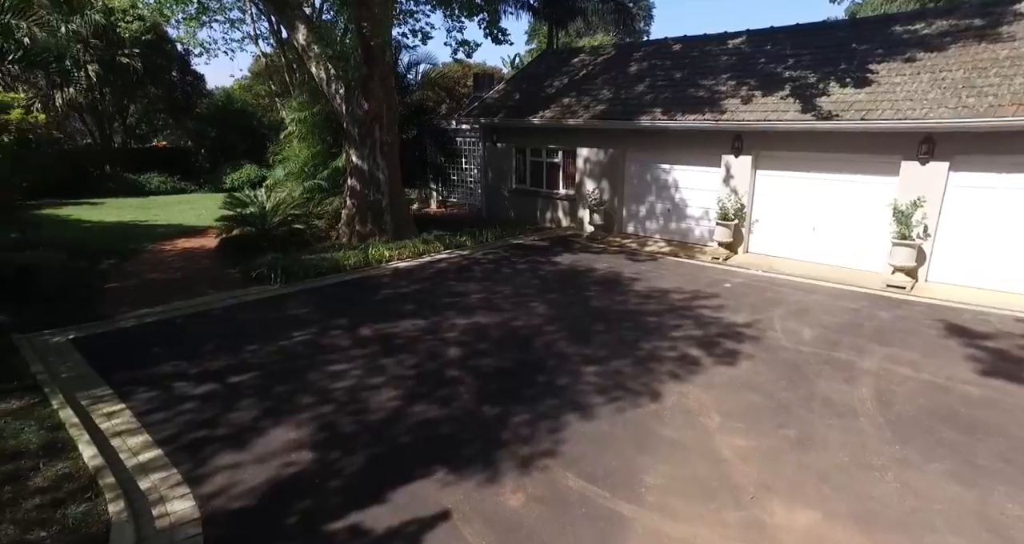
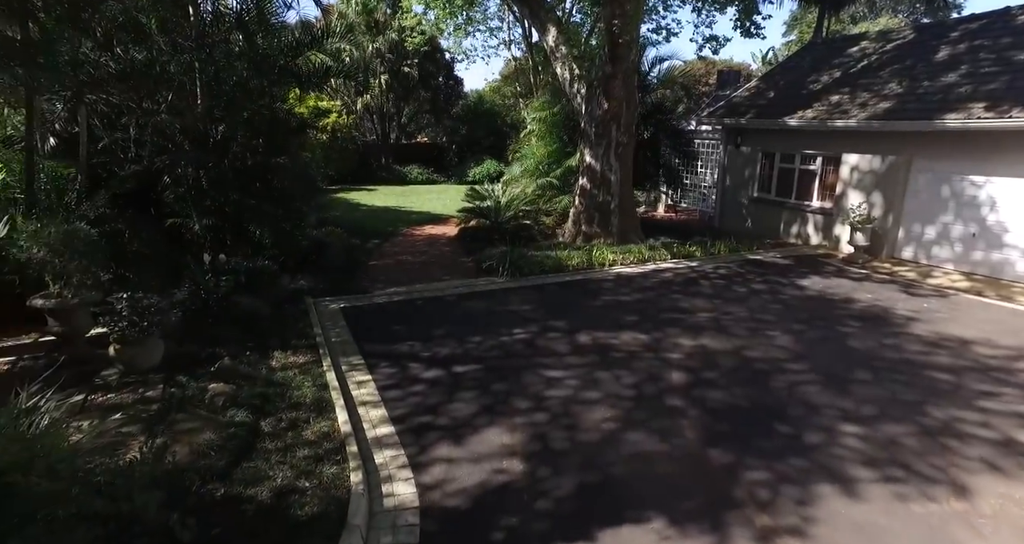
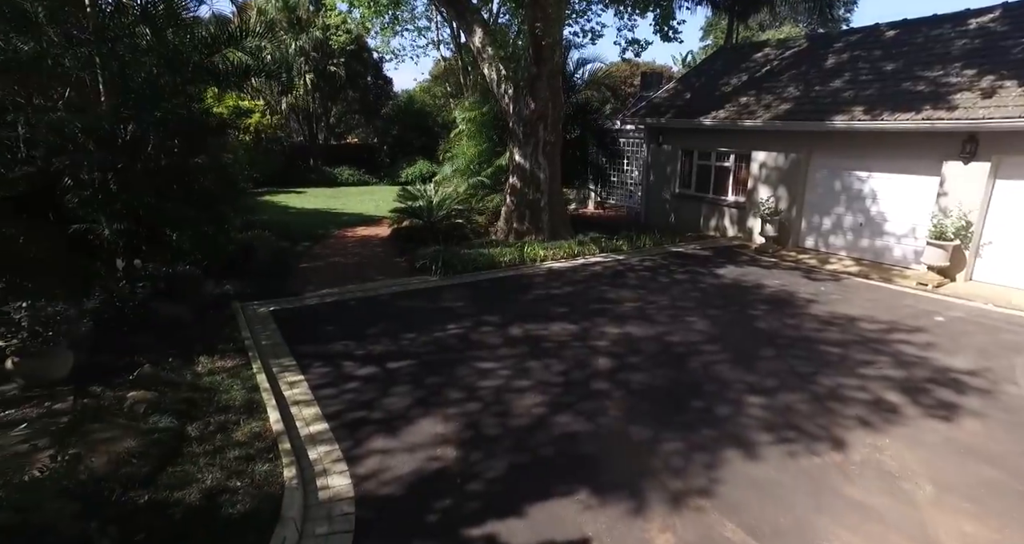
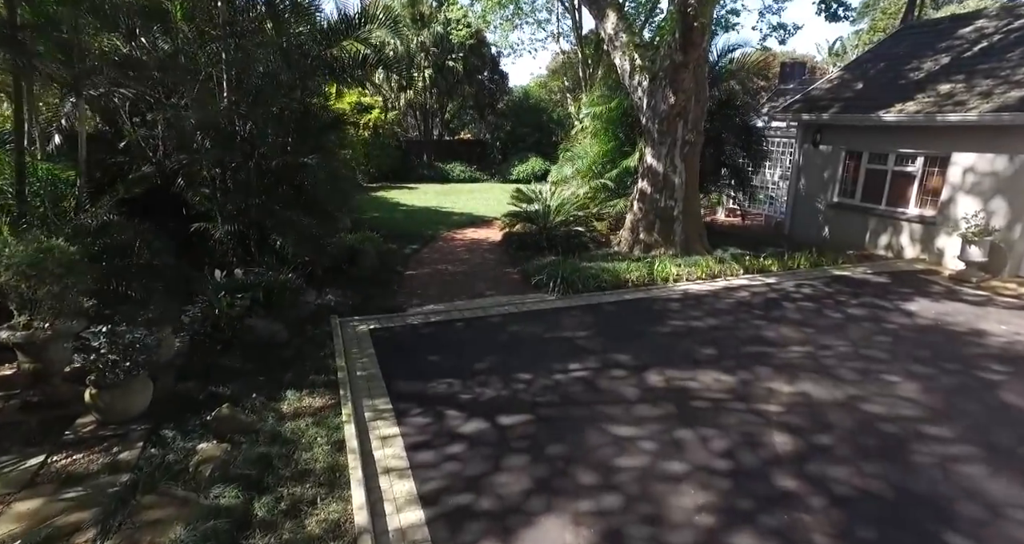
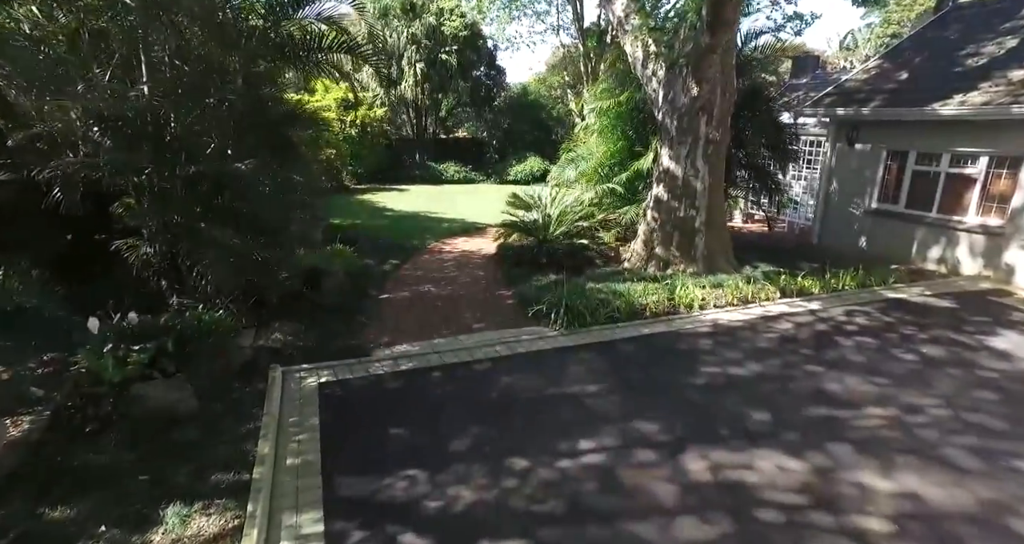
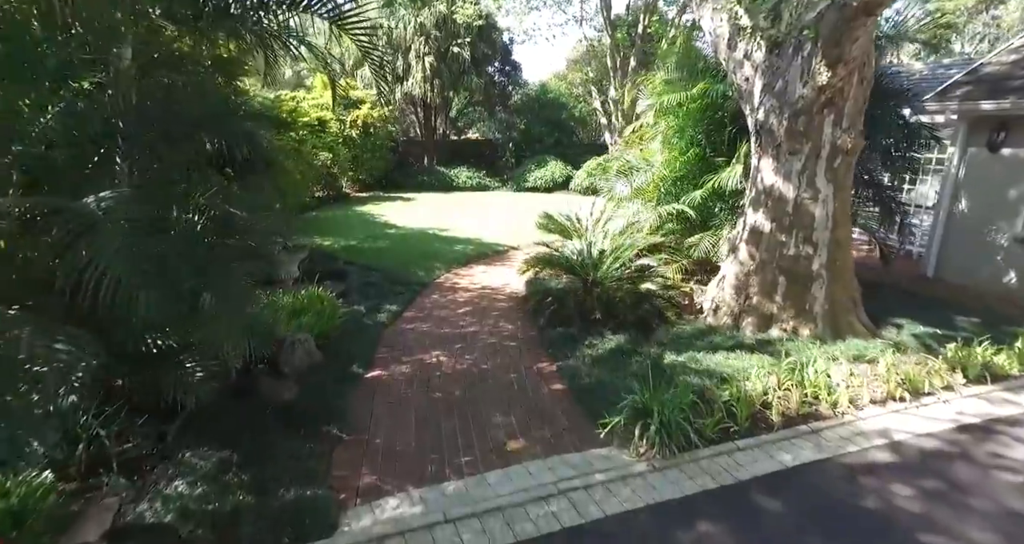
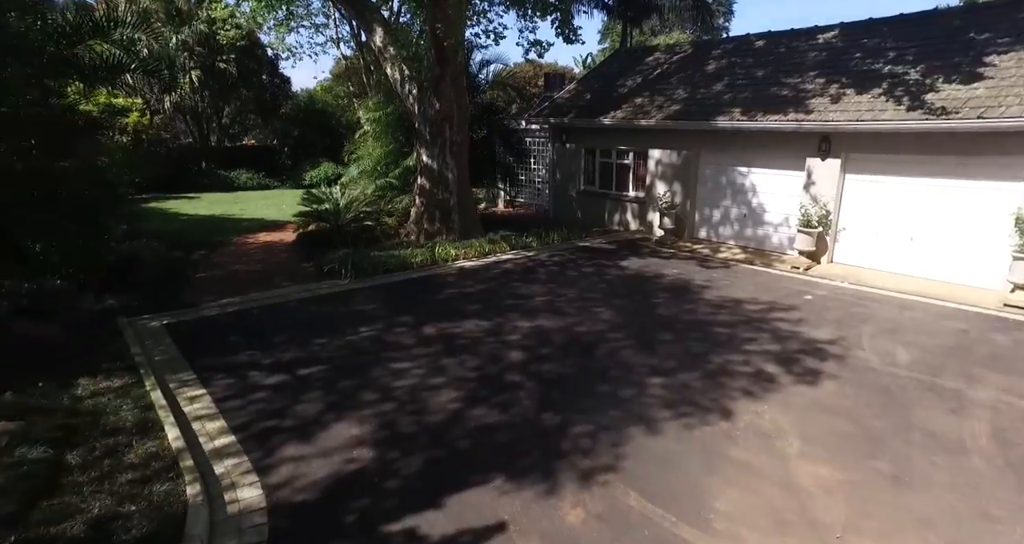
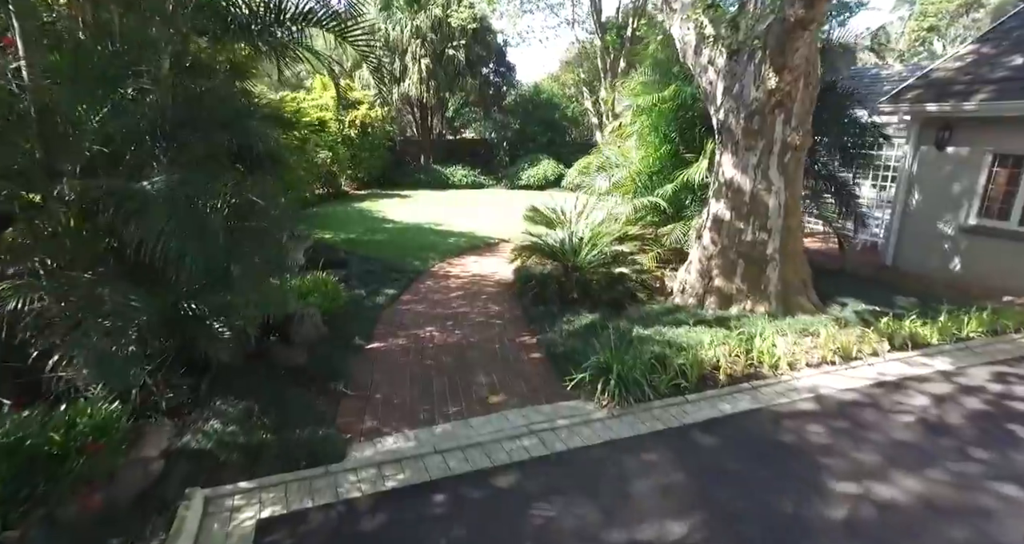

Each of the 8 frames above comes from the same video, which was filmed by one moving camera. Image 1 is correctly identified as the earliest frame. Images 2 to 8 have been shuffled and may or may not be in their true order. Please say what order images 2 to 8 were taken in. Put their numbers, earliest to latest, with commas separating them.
7, 3, 2, 4, 5, 8, 6
